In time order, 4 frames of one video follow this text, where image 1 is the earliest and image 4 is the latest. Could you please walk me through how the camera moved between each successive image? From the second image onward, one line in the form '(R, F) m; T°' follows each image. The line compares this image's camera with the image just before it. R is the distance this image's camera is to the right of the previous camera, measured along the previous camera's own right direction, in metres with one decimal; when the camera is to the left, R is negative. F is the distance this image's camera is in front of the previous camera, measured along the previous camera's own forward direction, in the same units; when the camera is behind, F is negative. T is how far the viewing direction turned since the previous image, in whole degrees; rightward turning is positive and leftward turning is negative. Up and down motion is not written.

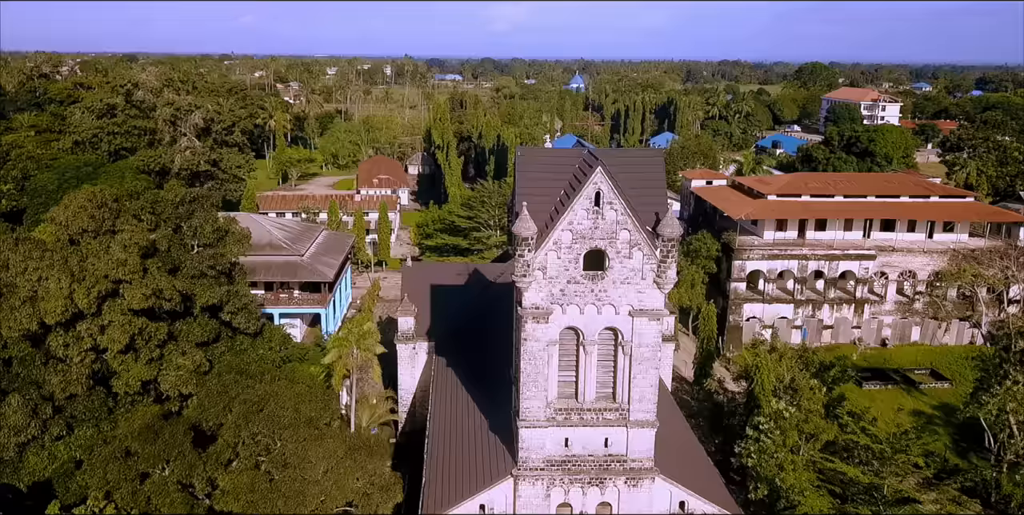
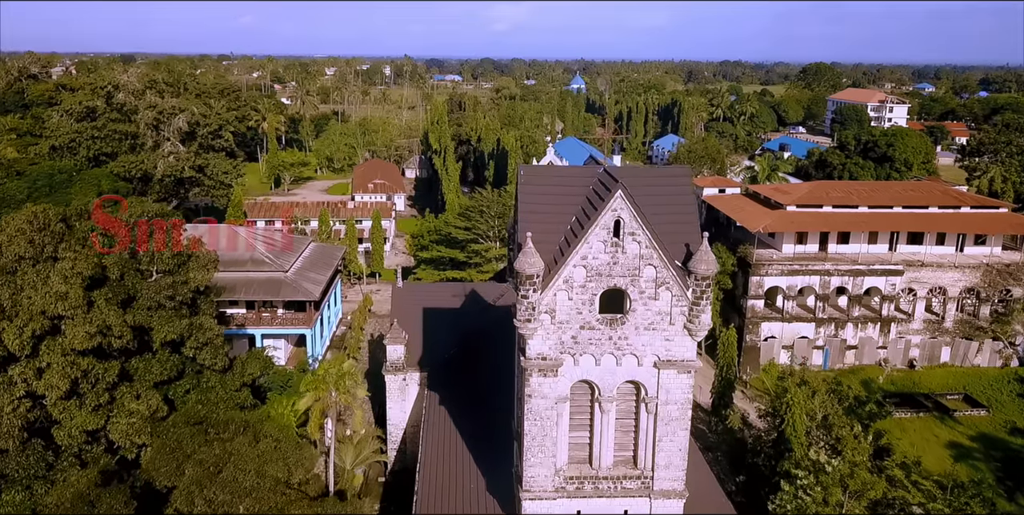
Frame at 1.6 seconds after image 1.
(0.0, +2.2) m; 0°
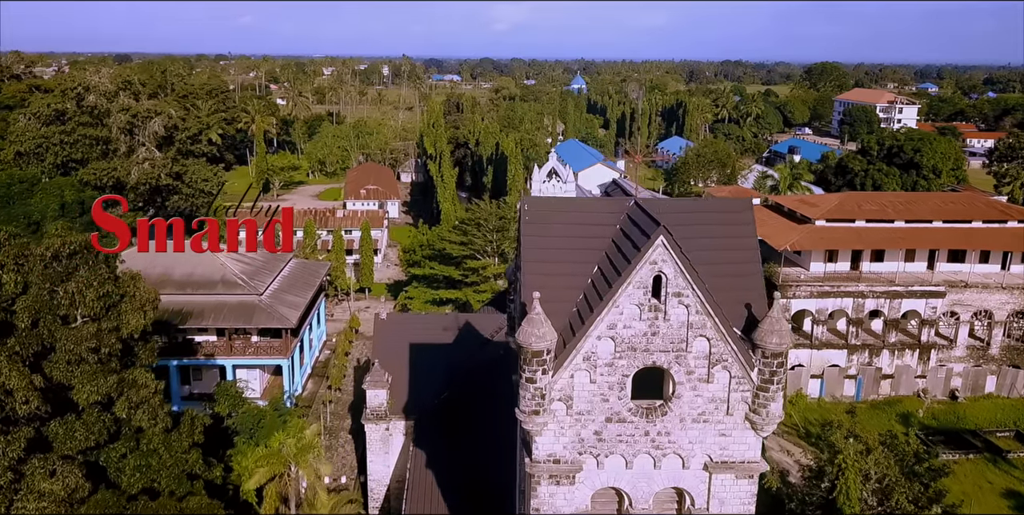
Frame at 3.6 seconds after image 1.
(0.0, +2.9) m; 0°
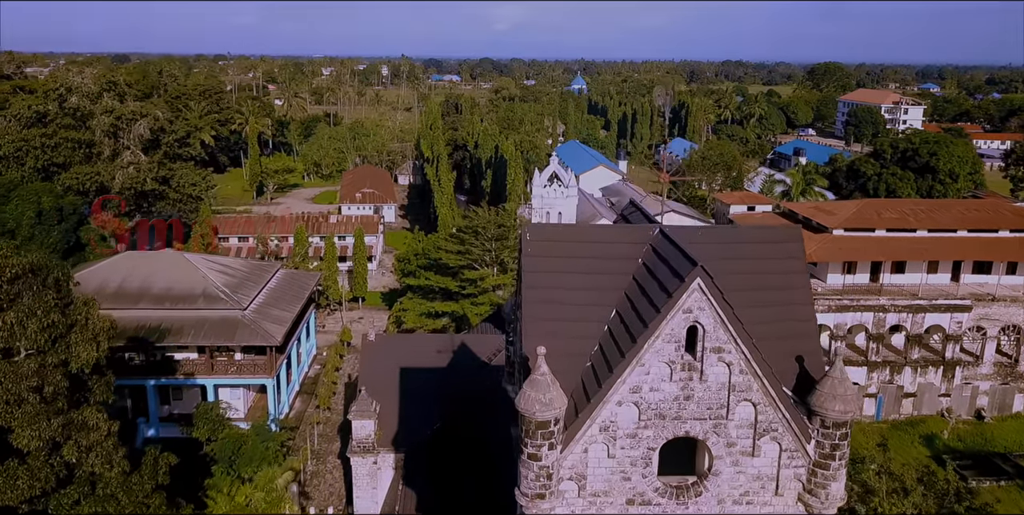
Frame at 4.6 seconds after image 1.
(0.0, +1.5) m; 0°
